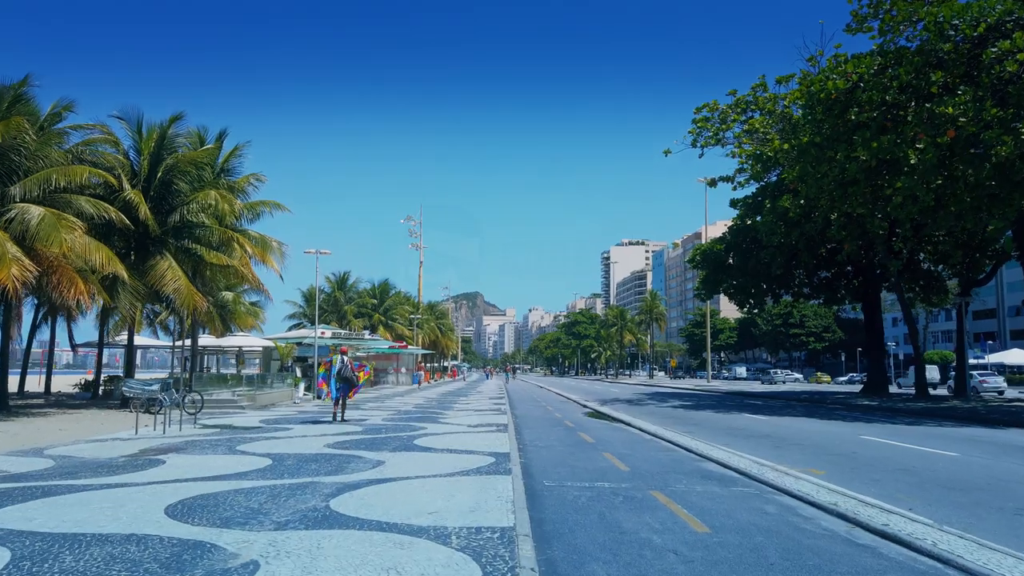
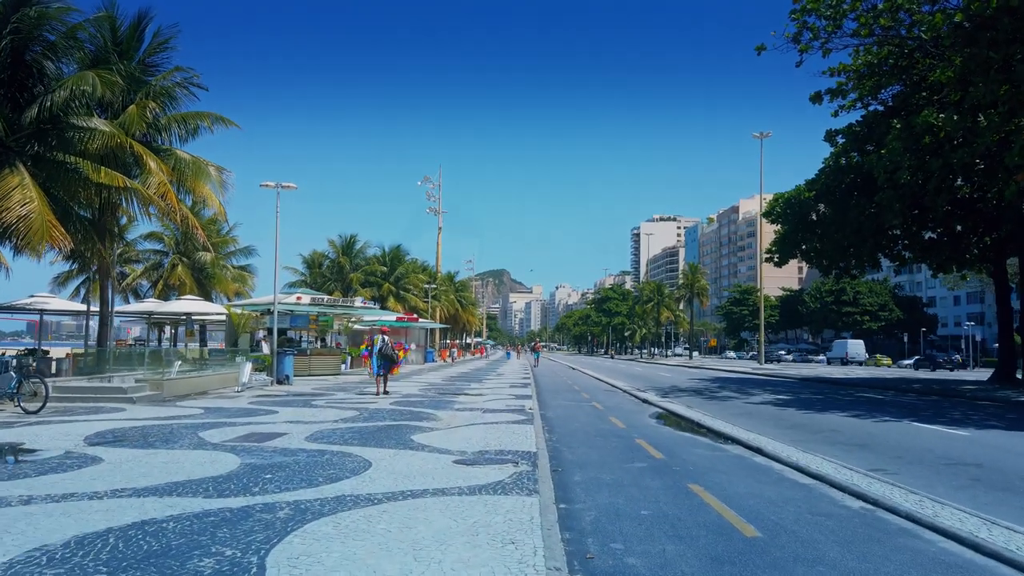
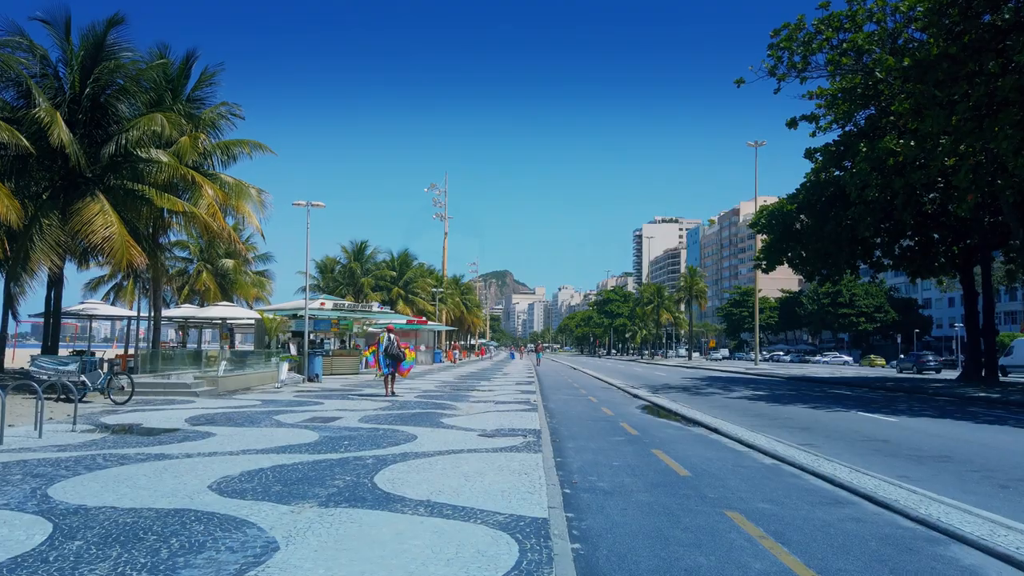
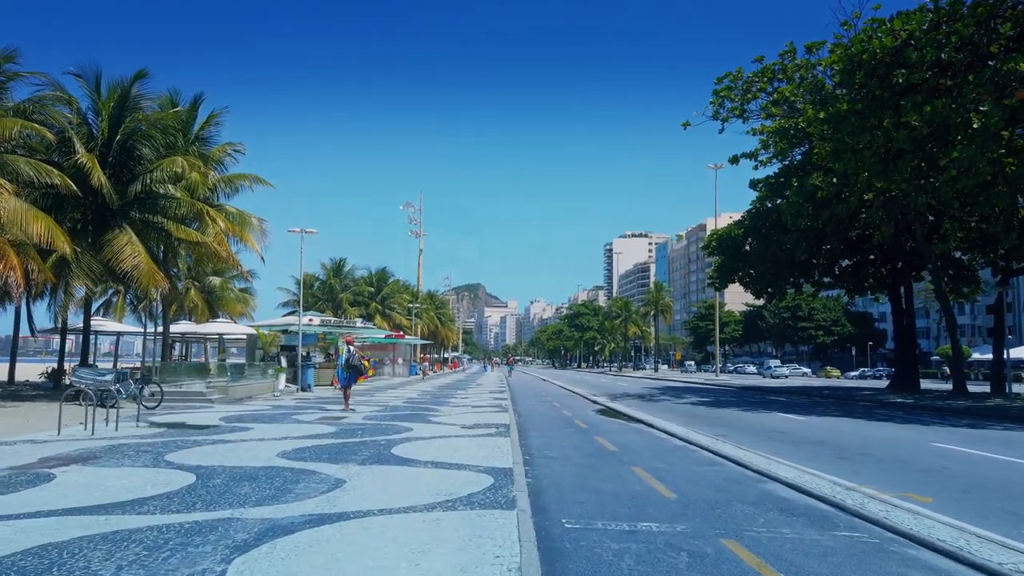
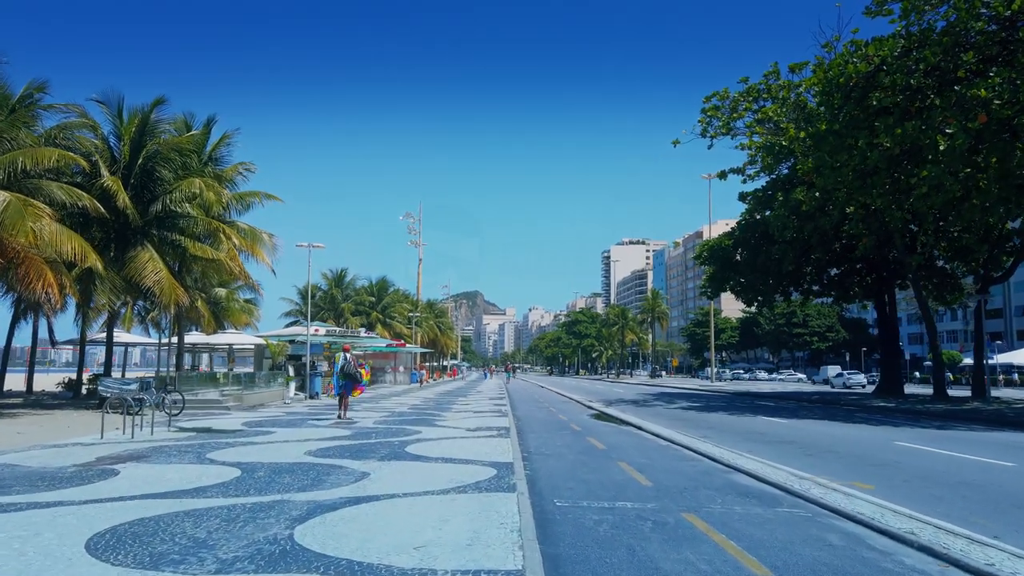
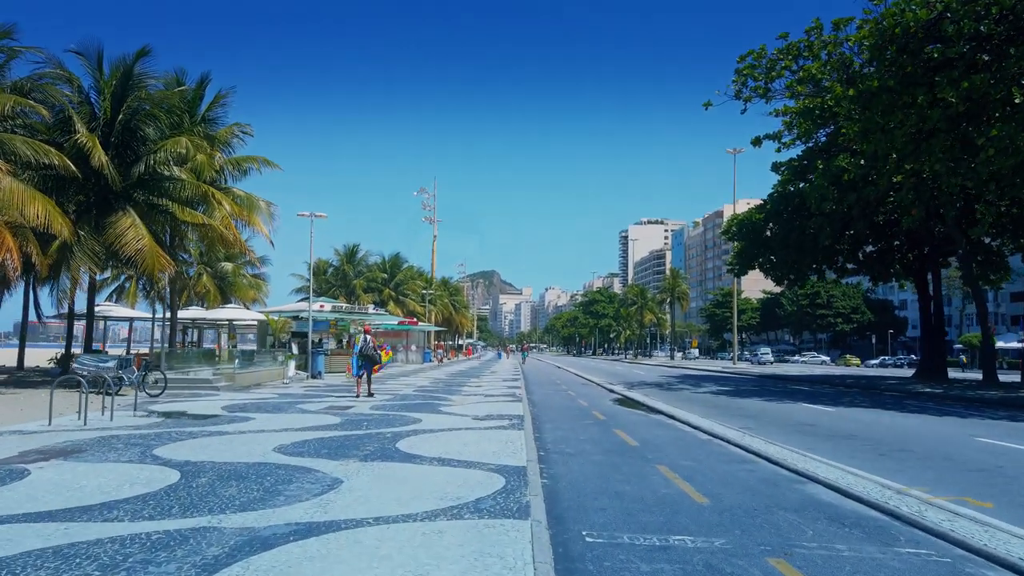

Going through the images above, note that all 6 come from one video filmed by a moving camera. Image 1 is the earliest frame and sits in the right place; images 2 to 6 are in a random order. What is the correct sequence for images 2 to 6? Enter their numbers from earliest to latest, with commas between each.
5, 4, 6, 3, 2
